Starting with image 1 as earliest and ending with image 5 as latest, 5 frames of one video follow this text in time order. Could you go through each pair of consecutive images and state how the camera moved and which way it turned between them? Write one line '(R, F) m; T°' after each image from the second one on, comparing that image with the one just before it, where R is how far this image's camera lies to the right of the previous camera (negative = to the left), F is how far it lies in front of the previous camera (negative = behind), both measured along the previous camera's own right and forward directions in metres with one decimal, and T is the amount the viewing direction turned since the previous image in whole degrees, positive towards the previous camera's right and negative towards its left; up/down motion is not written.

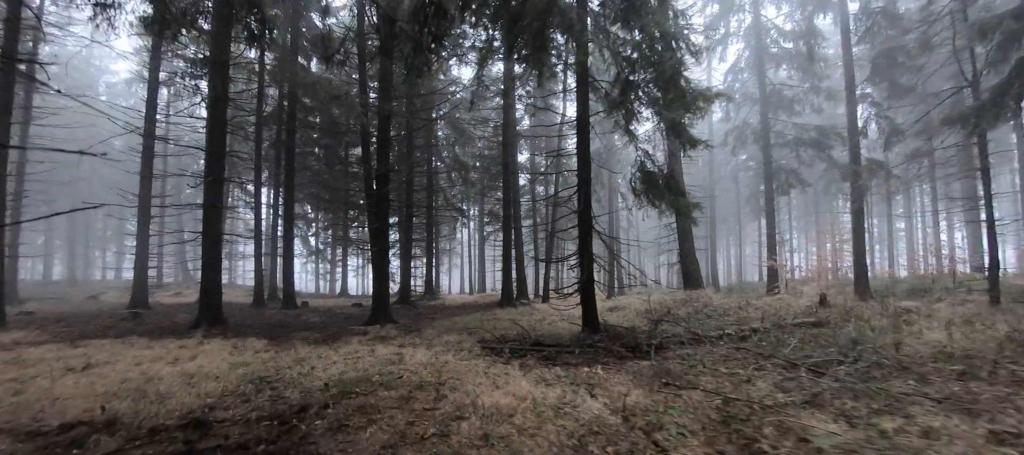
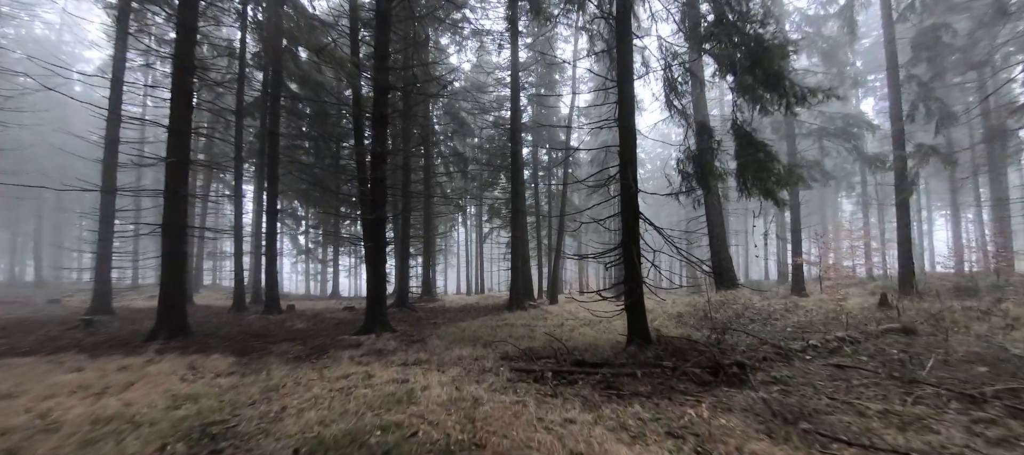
(-0.5, +1.2) m; +1°
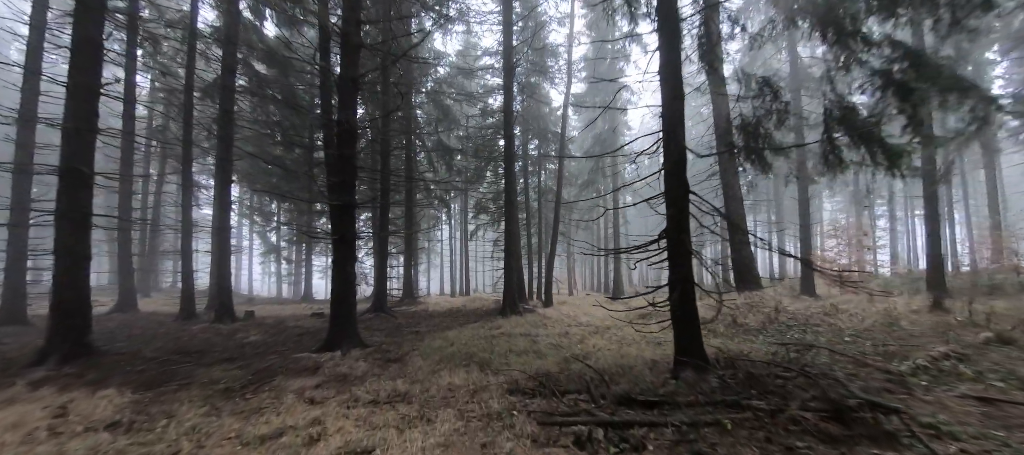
(-0.3, +1.3) m; +3°
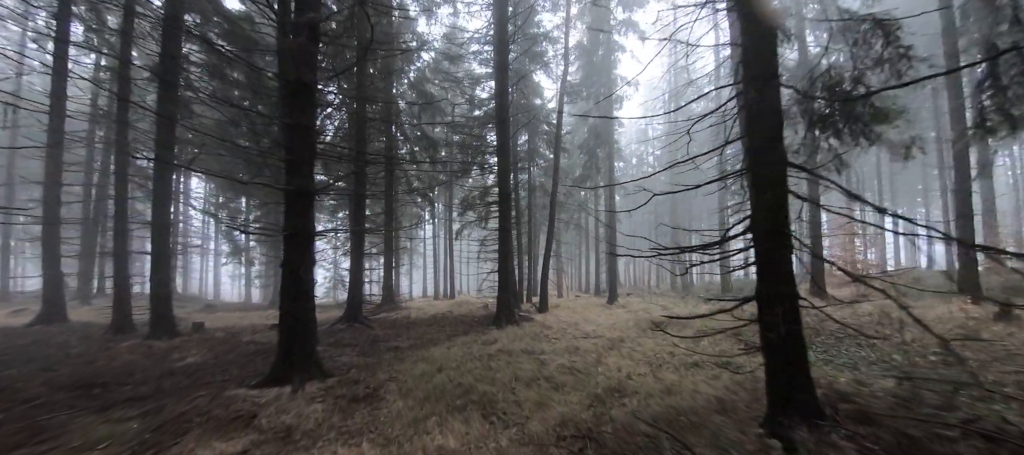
(-0.3, +1.2) m; +2°
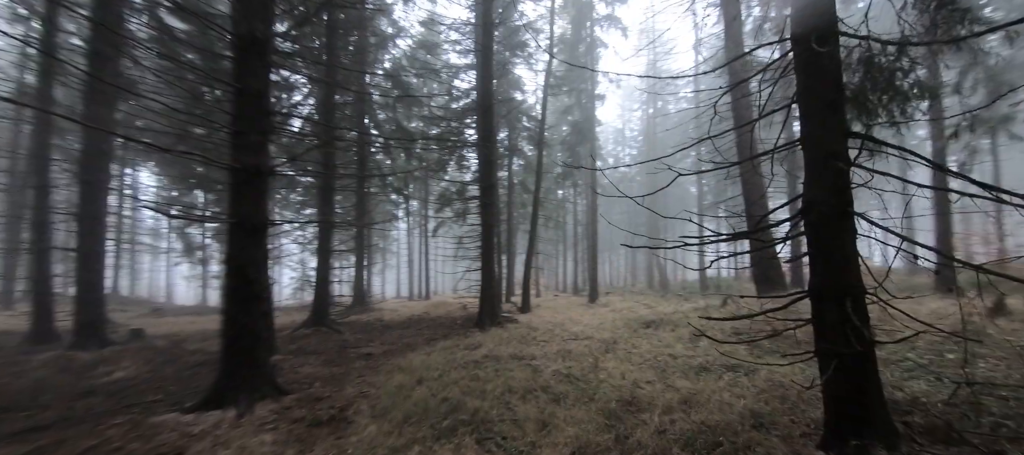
(-0.2, +0.6) m; +4°
